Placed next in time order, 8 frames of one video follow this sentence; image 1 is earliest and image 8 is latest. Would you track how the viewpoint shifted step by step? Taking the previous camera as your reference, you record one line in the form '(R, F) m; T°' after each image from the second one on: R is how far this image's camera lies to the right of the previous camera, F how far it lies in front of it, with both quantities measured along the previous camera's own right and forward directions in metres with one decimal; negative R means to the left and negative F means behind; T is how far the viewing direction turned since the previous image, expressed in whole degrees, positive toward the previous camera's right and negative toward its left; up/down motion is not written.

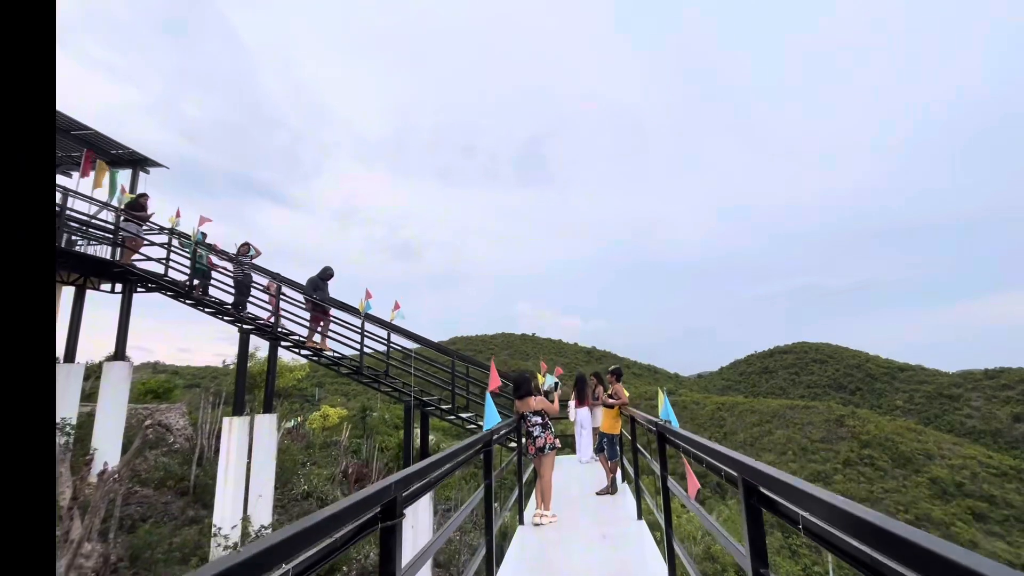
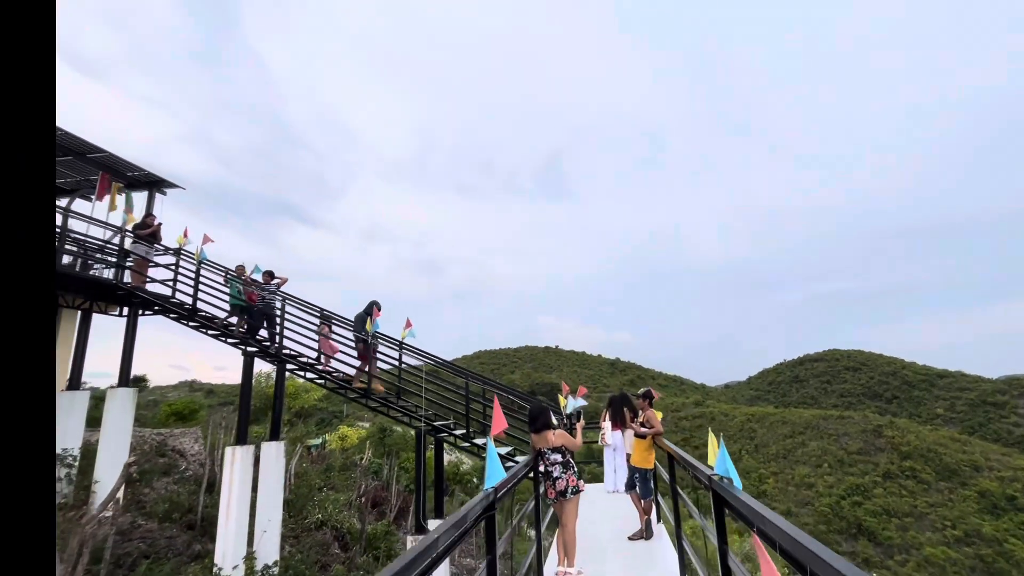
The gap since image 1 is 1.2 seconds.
(+0.1, +0.5) m; -2°
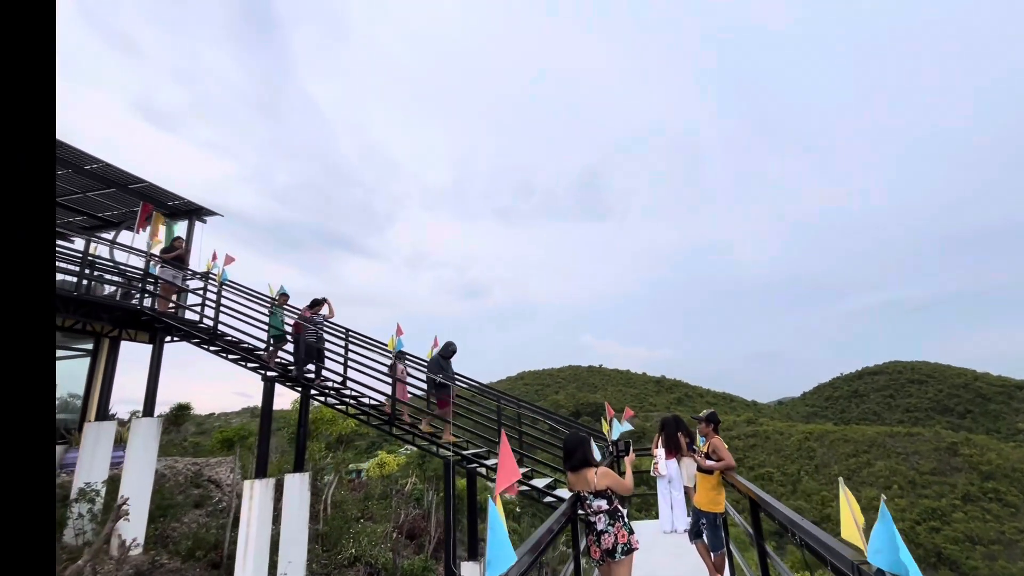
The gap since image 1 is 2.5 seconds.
(+0.1, +0.6) m; -4°
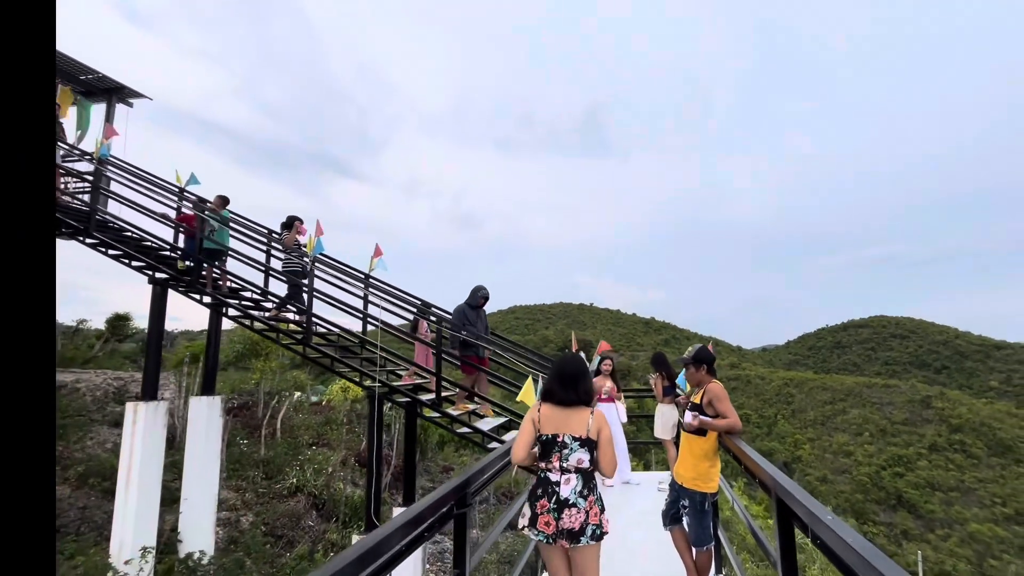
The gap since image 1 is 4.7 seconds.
(+0.5, +1.4) m; +1°
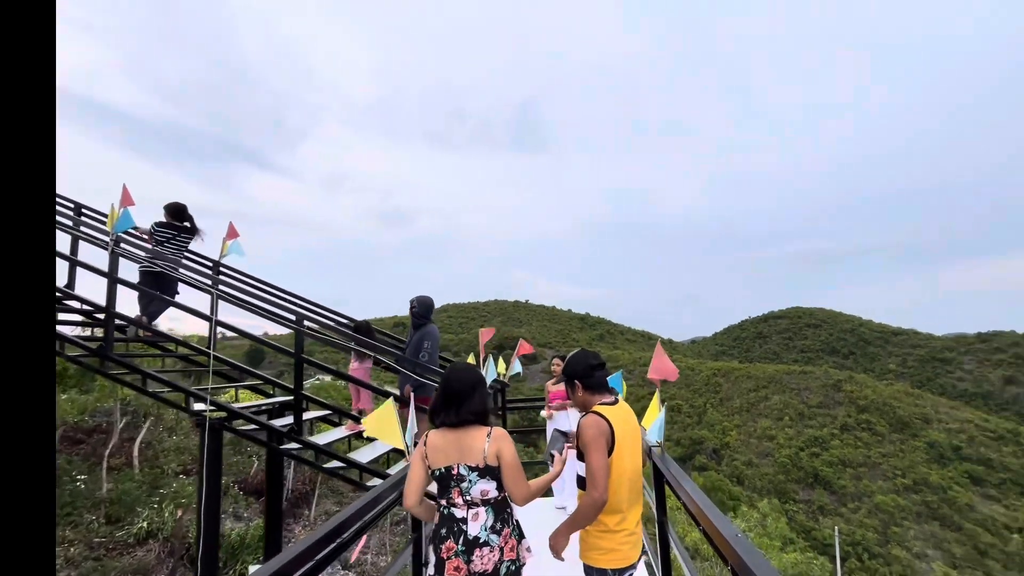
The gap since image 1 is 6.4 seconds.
(+0.5, +1.2) m; +7°
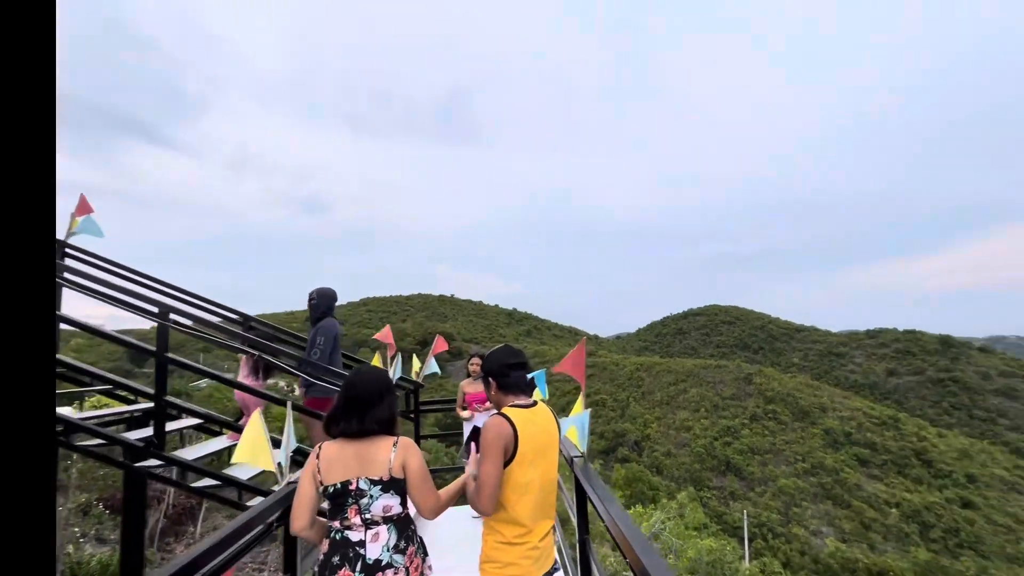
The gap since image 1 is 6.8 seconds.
(+0.5, +0.8) m; +8°
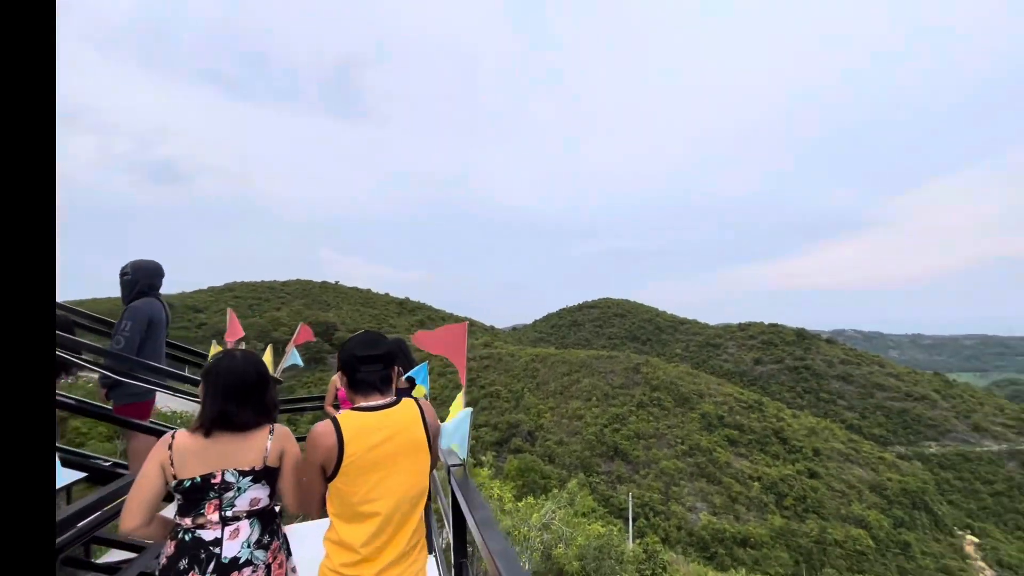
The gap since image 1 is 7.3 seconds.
(+1.2, +1.6) m; +11°
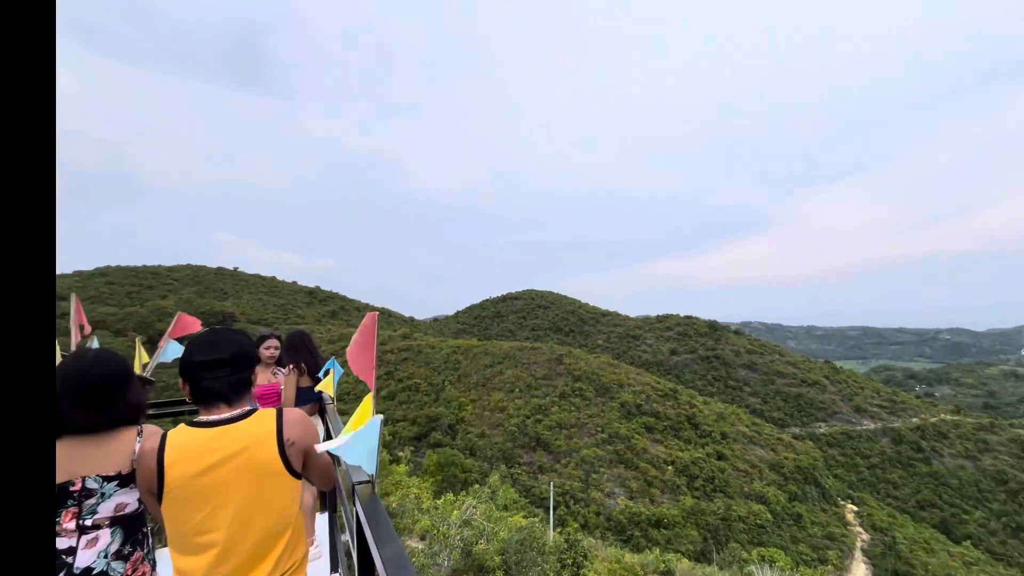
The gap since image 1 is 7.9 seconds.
(+1.0, +1.2) m; +8°
